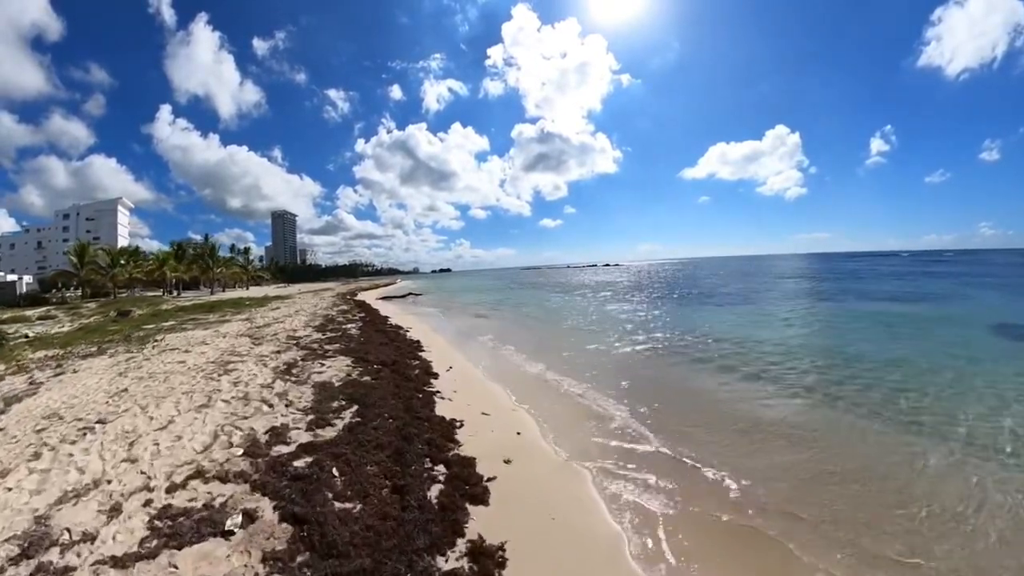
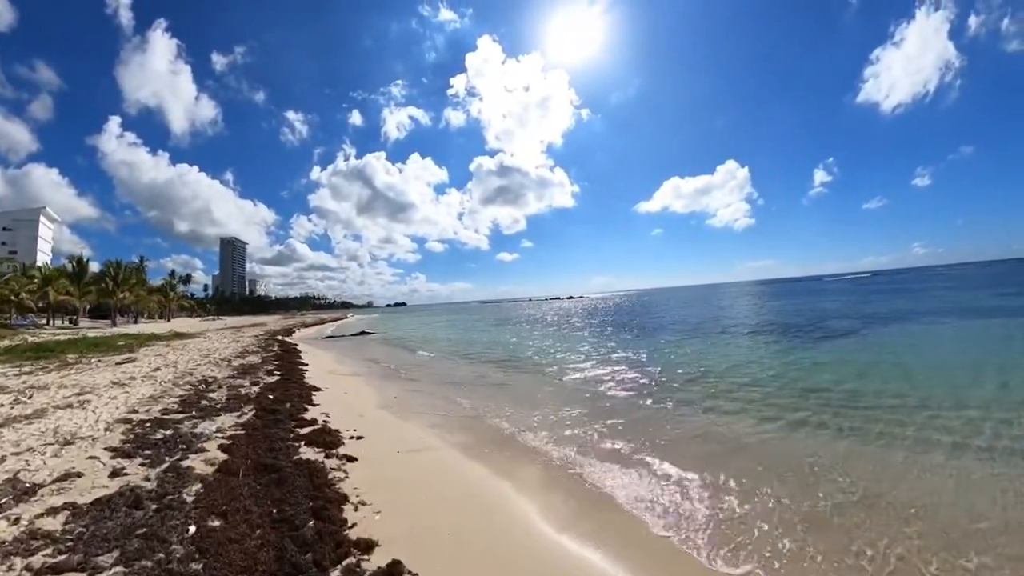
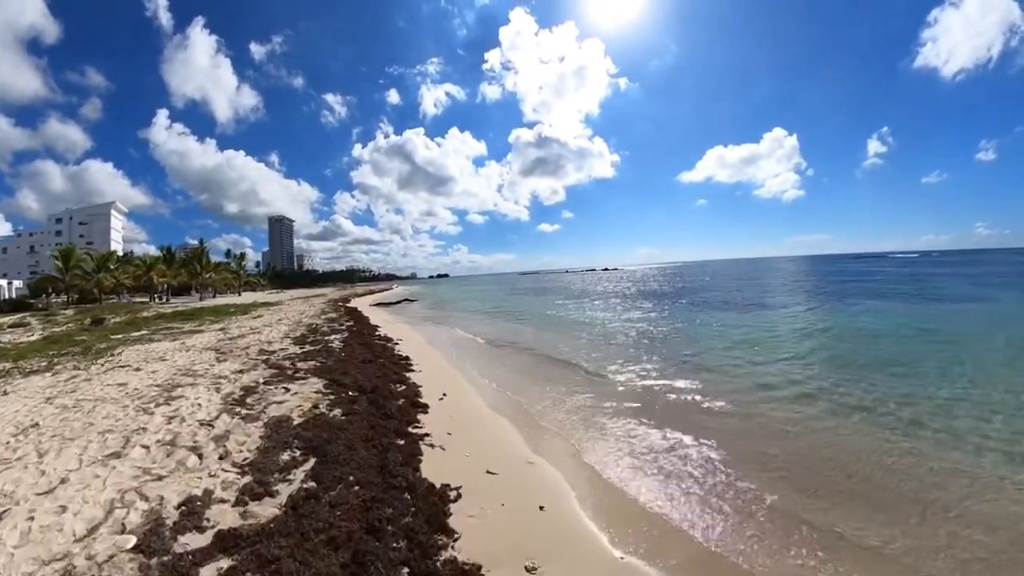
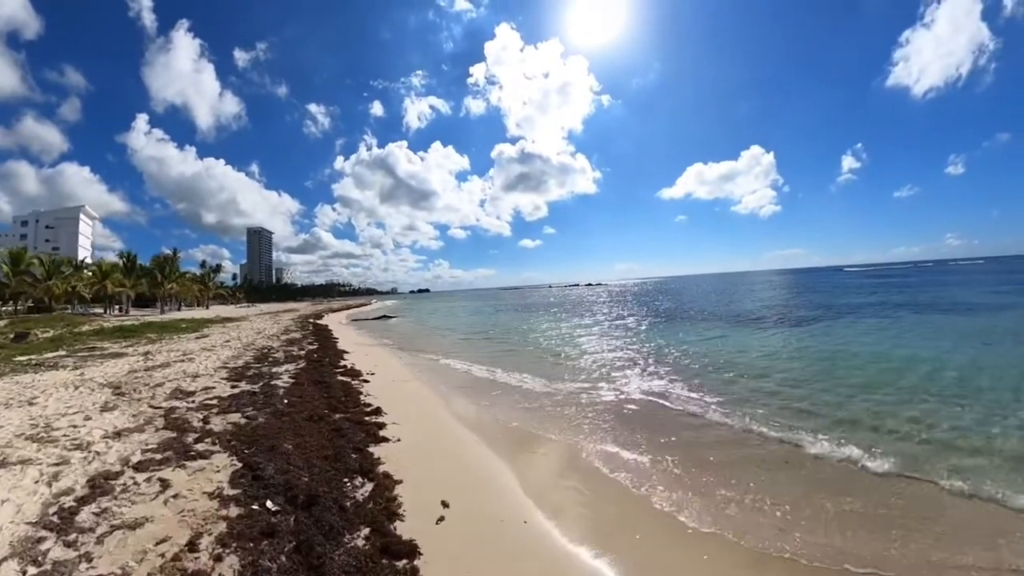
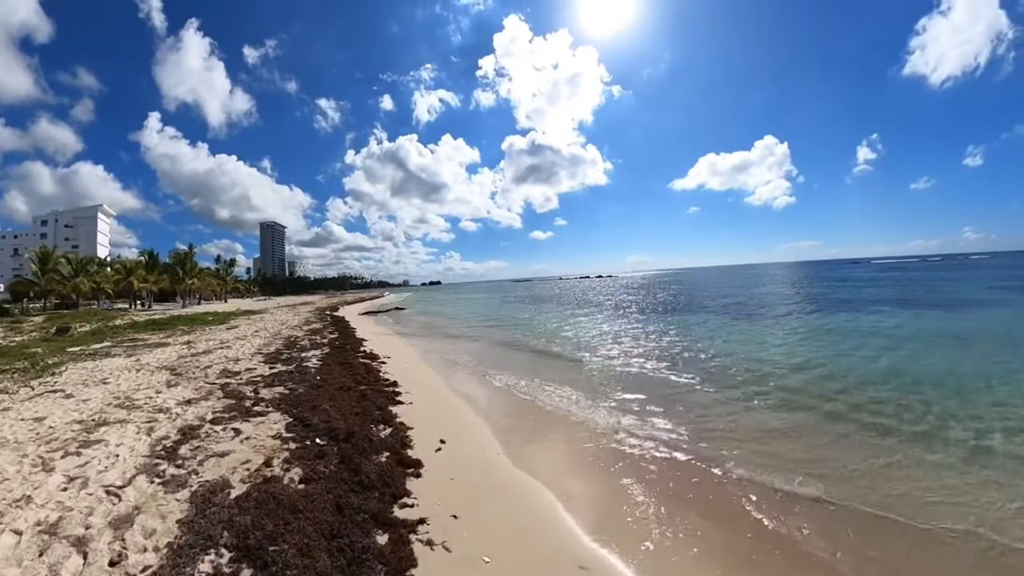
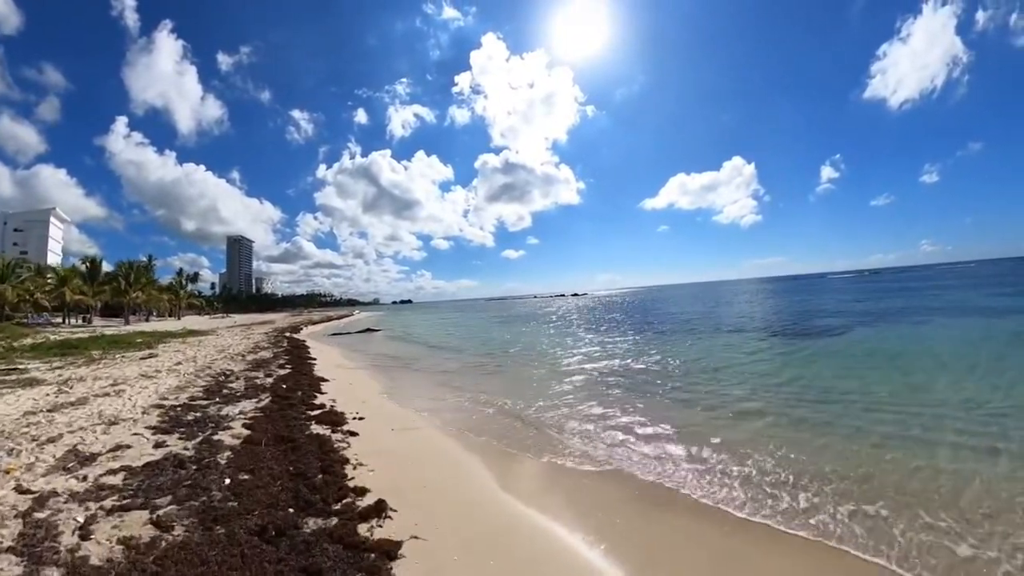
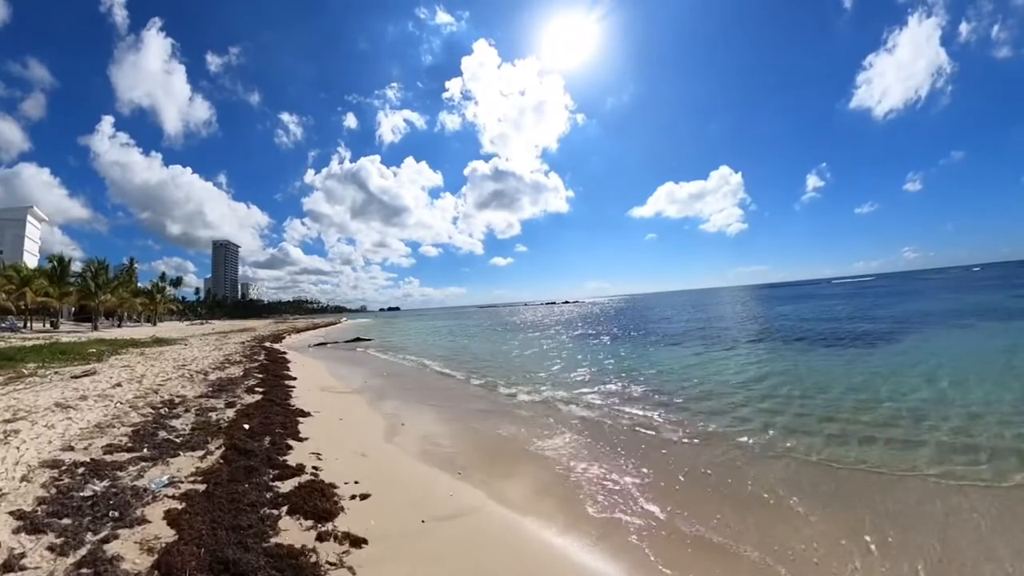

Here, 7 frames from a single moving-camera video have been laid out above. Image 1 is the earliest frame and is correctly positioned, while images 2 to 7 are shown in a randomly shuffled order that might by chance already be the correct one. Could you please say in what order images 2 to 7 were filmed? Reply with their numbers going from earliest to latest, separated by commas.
3, 5, 4, 6, 2, 7
